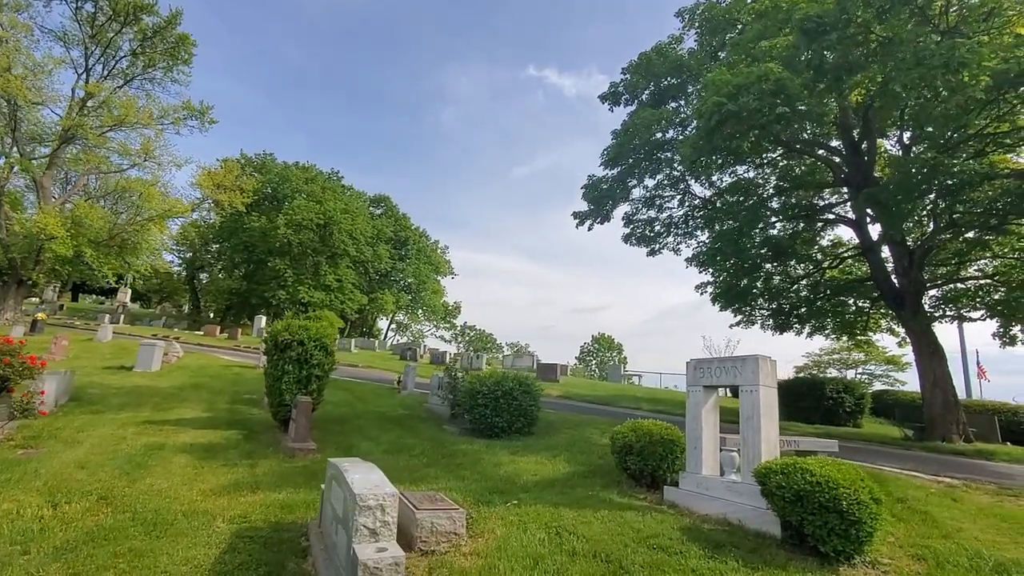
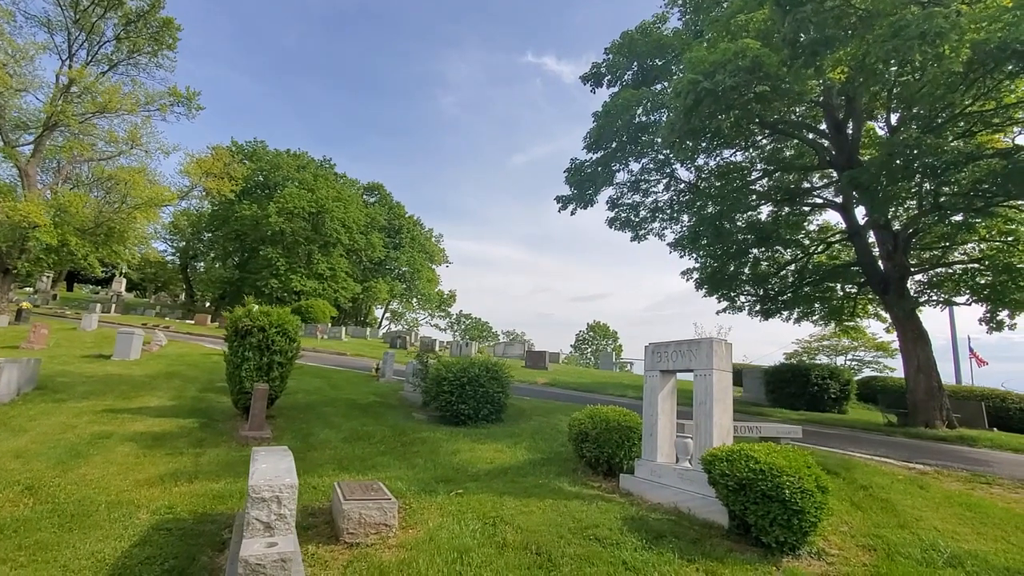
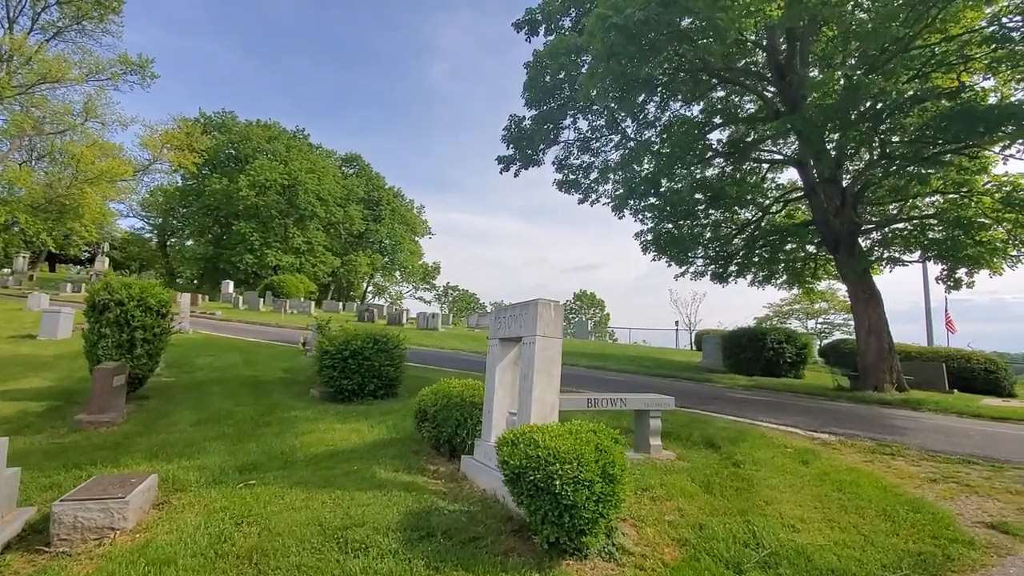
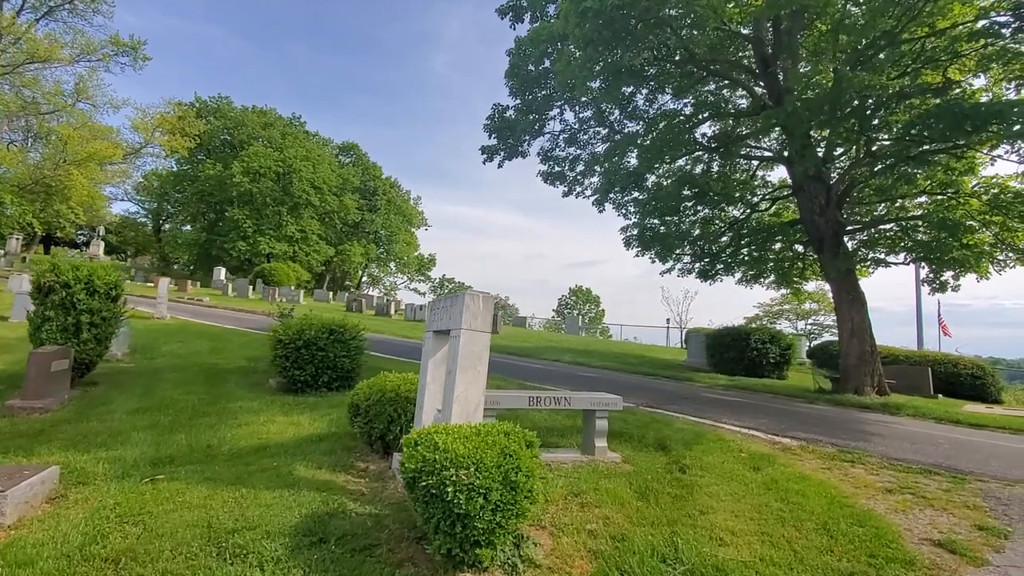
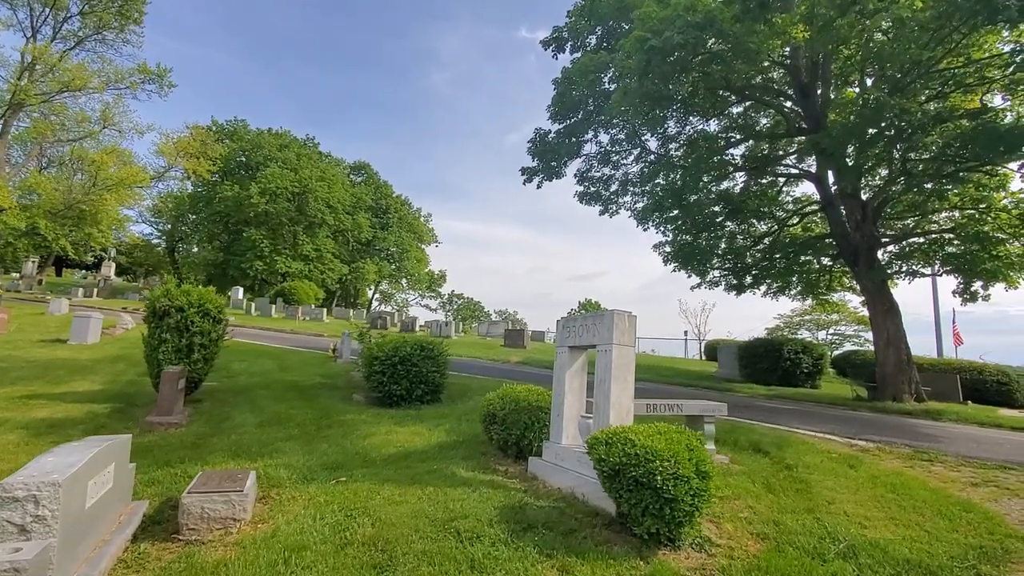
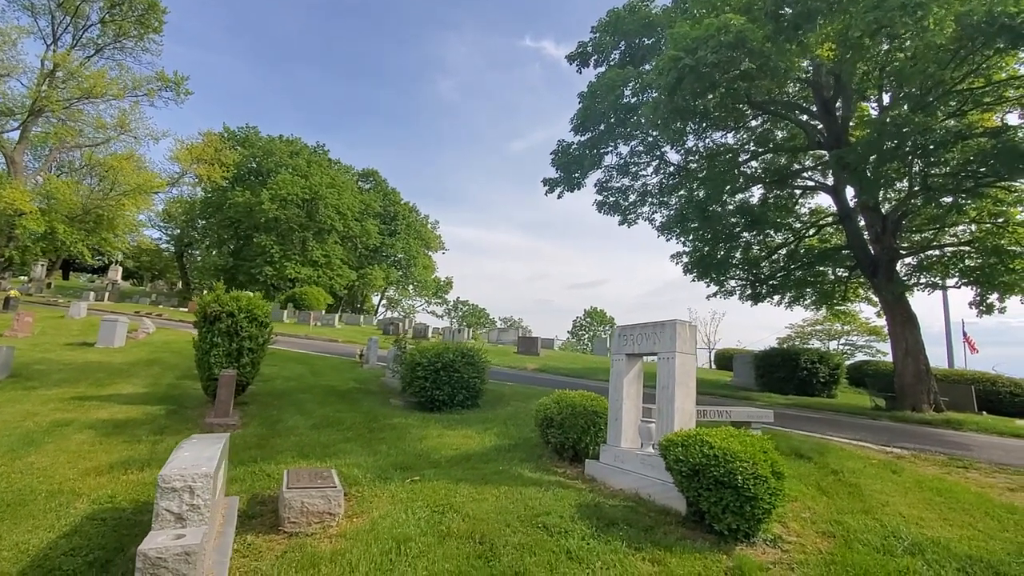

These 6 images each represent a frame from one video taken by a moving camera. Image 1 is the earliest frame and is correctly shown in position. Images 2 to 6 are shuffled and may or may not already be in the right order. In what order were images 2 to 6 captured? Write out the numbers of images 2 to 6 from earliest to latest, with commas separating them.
2, 6, 5, 3, 4
